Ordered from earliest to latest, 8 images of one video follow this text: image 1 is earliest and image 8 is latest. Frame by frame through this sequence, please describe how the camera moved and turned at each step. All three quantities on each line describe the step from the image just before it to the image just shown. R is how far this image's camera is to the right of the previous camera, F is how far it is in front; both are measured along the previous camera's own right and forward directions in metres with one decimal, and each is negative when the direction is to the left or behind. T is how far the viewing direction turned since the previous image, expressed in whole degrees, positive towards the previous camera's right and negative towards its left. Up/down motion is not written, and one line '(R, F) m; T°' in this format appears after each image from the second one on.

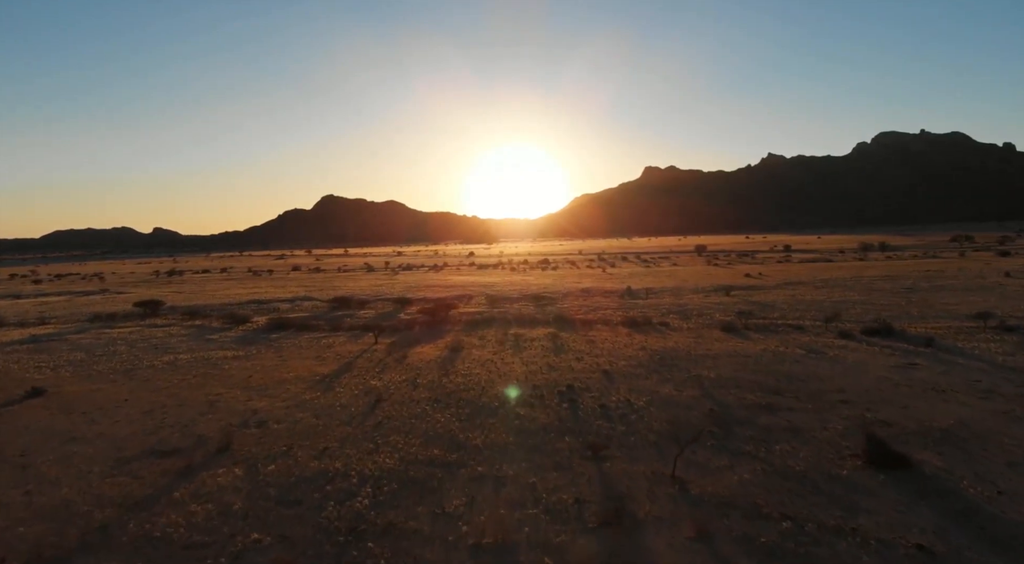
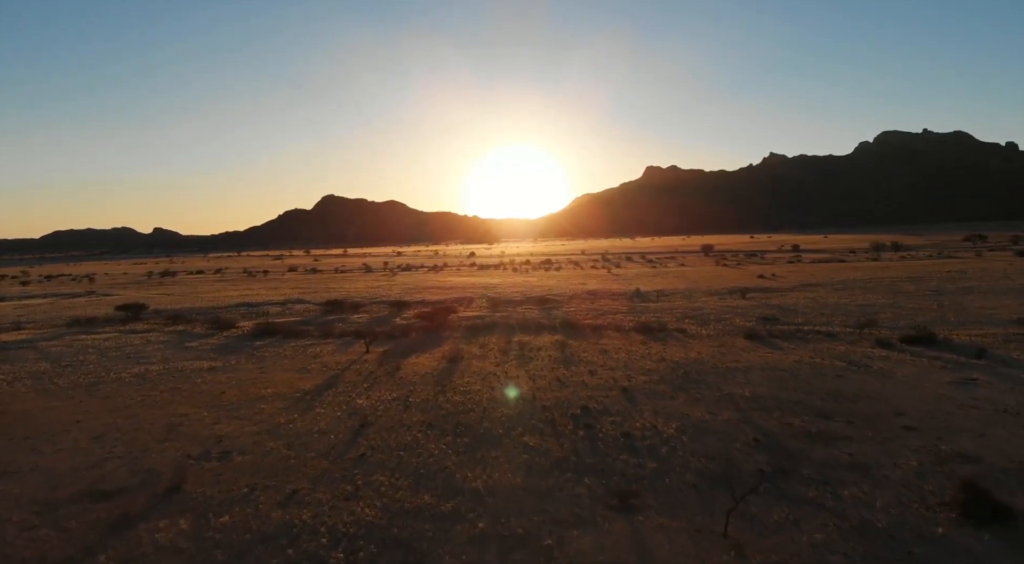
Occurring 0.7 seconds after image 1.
(-0.1, +2.2) m; 0°
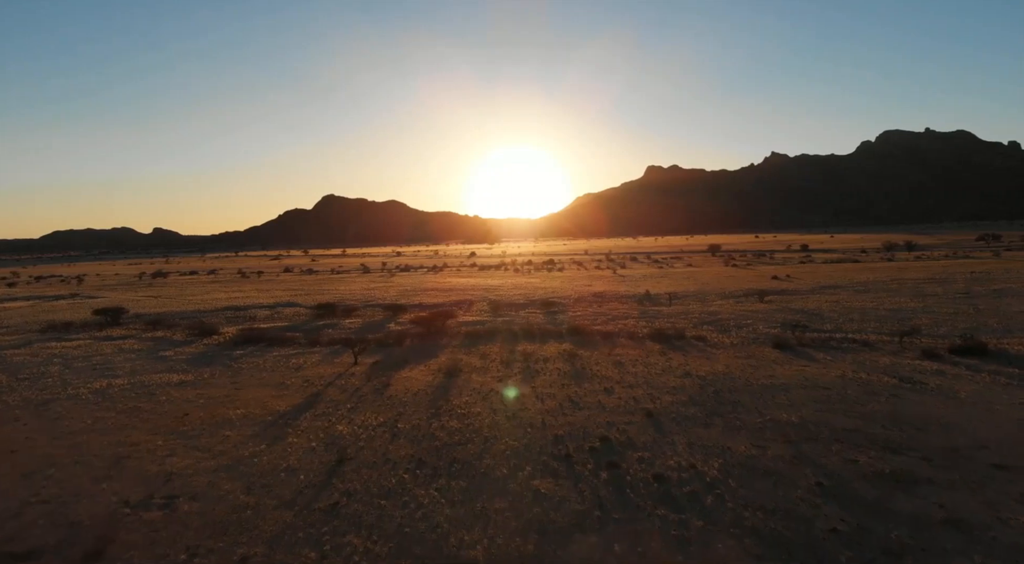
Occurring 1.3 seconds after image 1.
(-0.1, +2.2) m; 0°
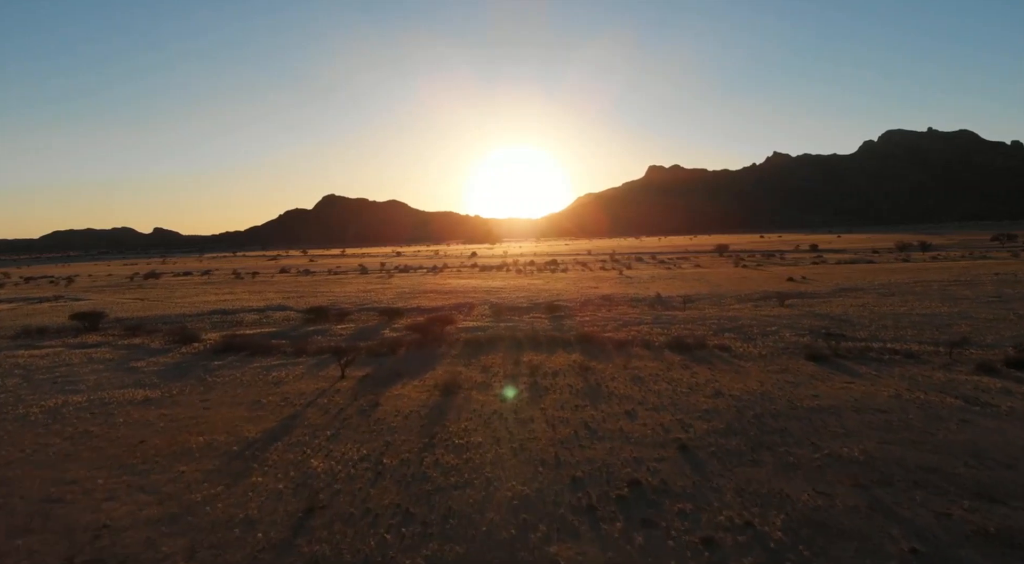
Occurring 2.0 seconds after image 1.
(-0.1, +2.1) m; 0°
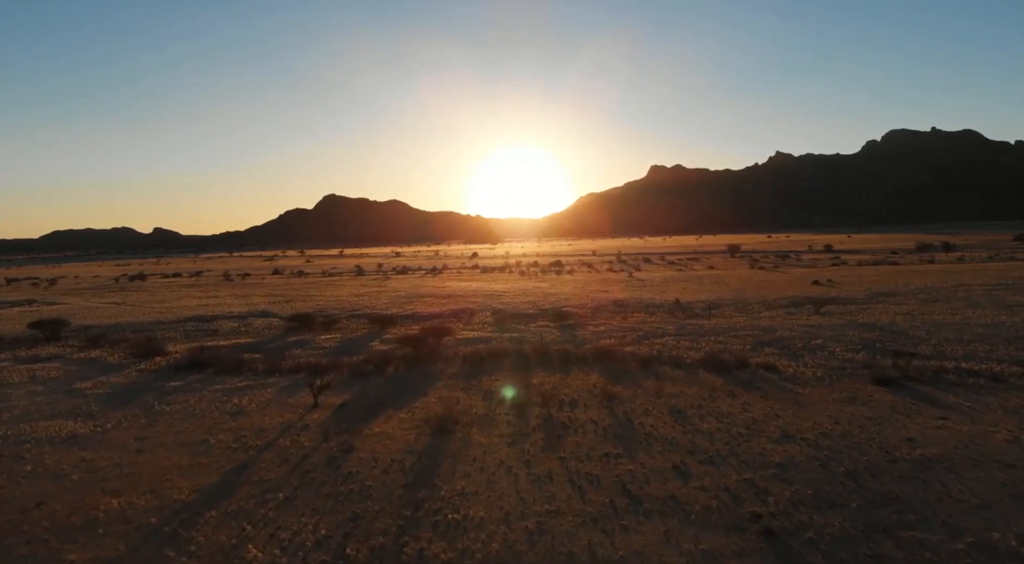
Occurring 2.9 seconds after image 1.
(-0.2, +3.2) m; 0°
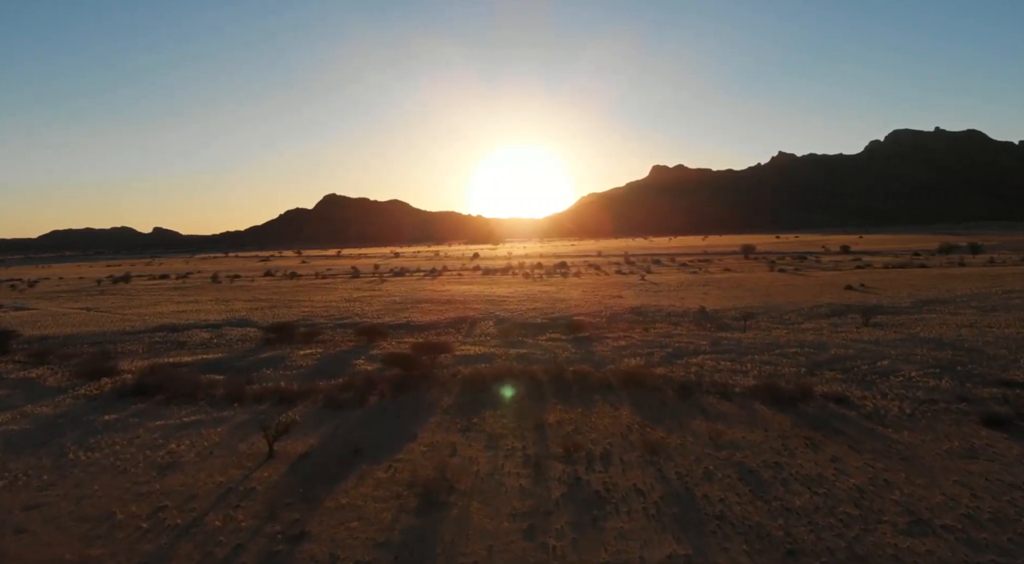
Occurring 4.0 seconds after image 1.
(-0.2, +3.5) m; 0°
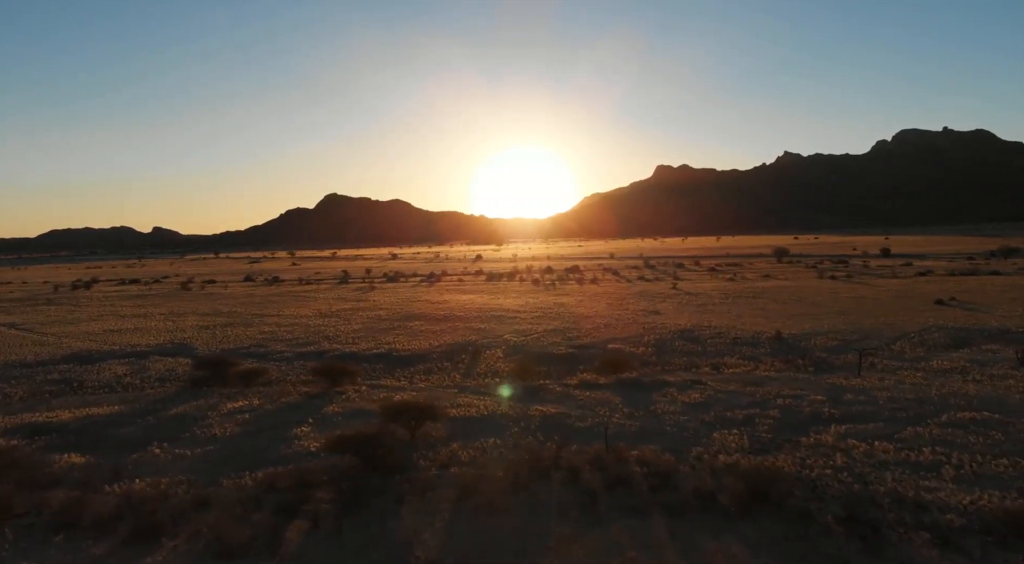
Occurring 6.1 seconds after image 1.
(-0.5, +7.1) m; 0°
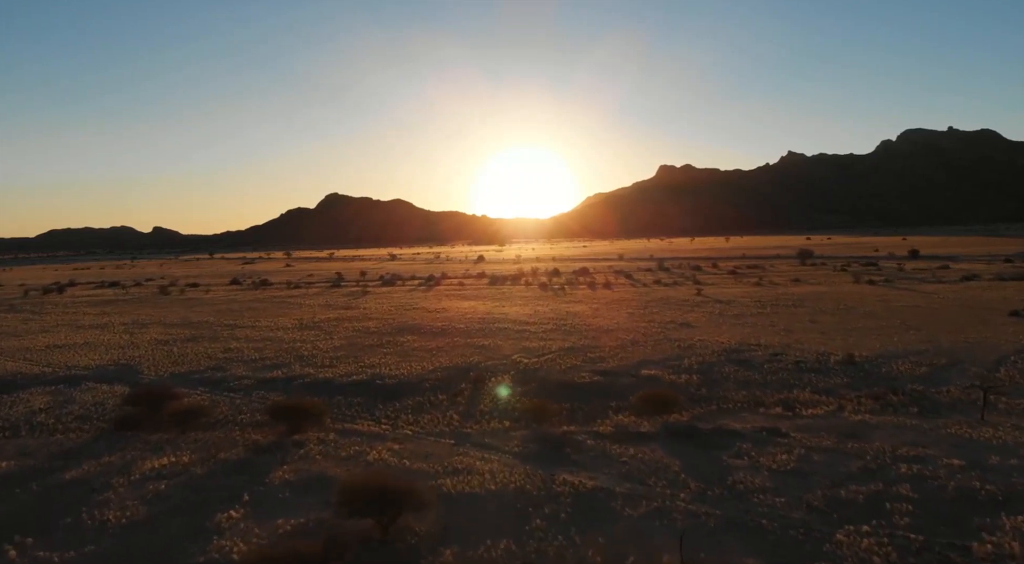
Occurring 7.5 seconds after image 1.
(-0.3, +4.2) m; 0°
